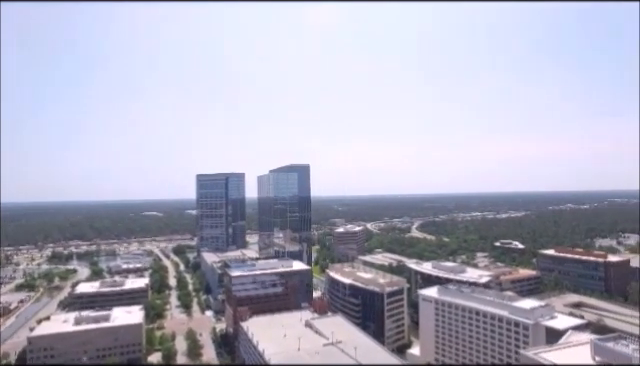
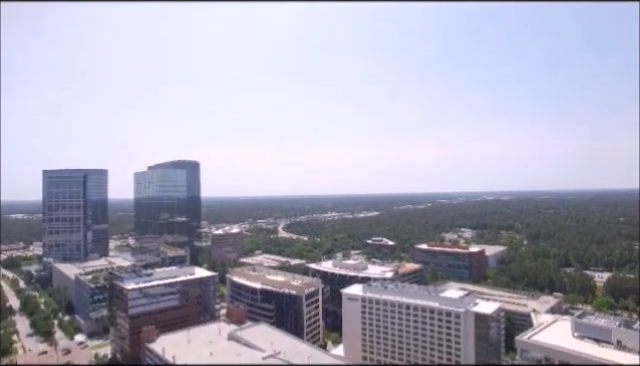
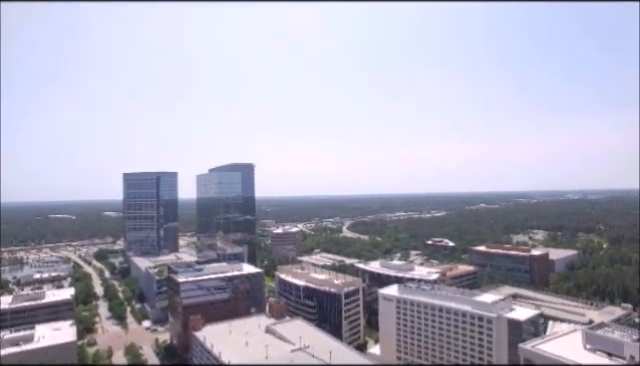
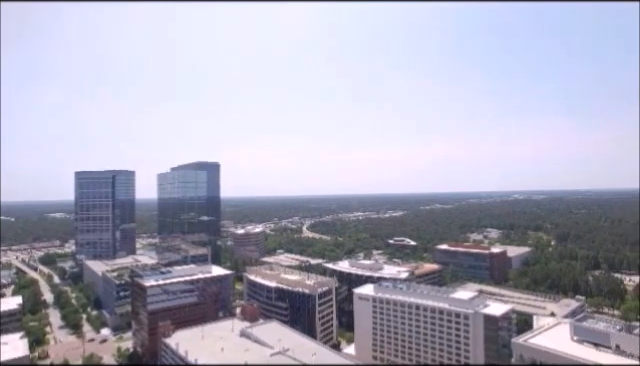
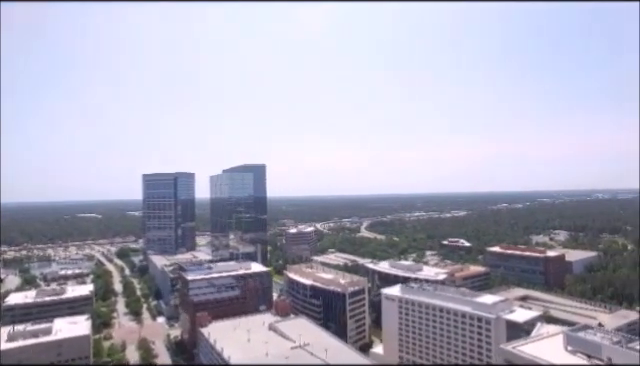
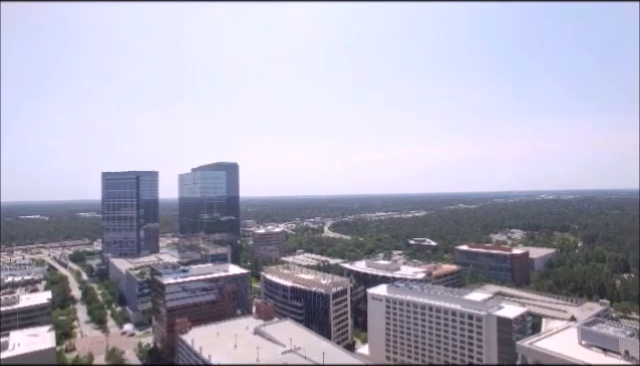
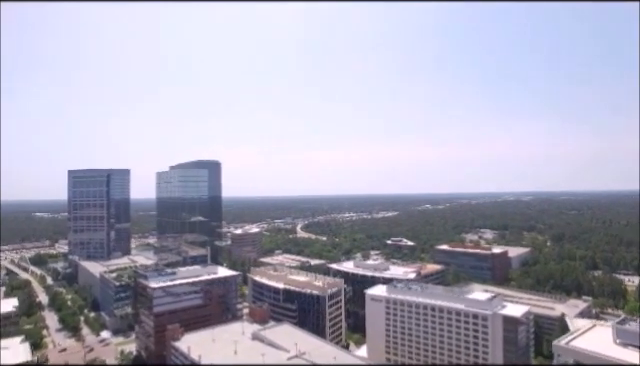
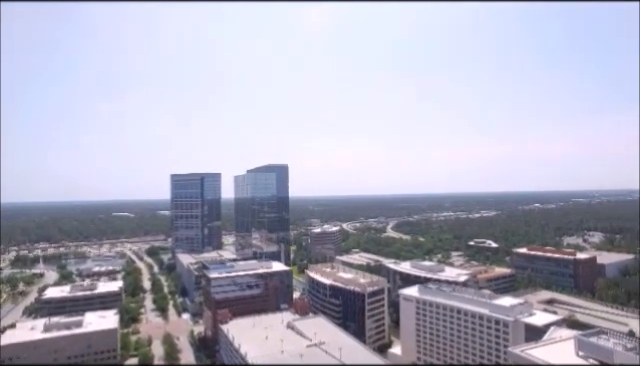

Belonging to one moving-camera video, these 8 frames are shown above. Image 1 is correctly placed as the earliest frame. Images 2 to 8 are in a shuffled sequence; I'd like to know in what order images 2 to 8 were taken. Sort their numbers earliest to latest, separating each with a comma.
8, 5, 3, 6, 4, 2, 7
